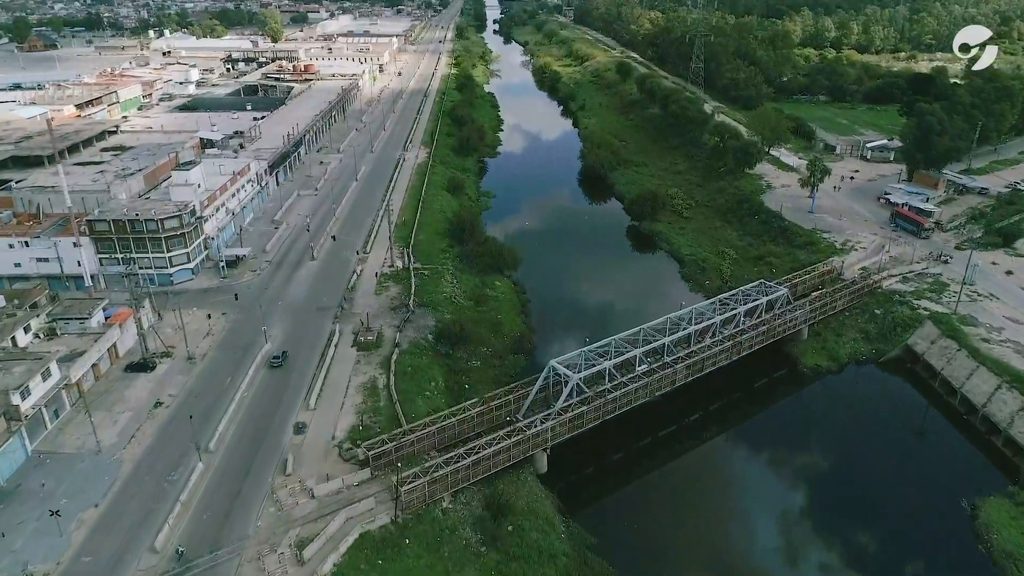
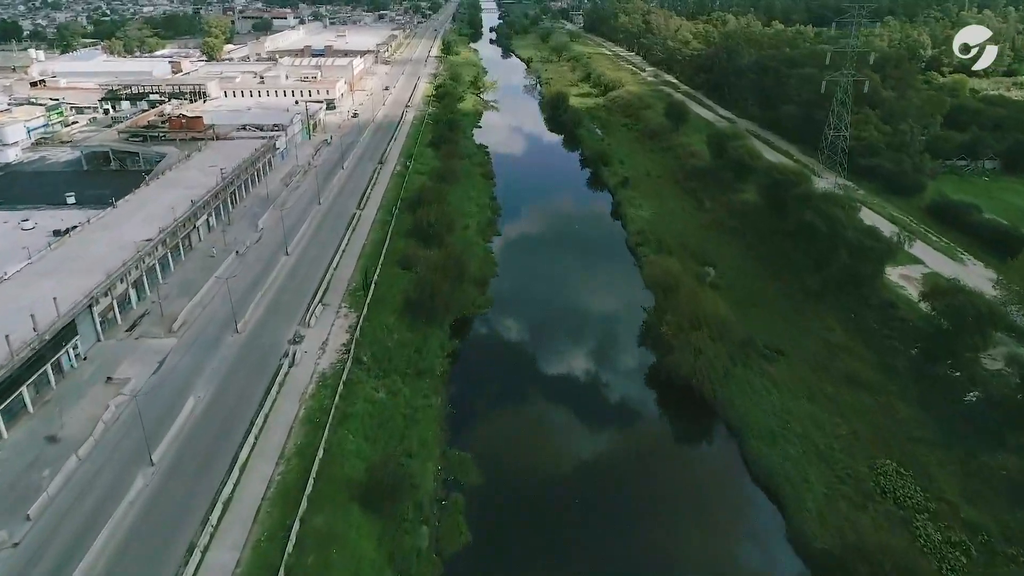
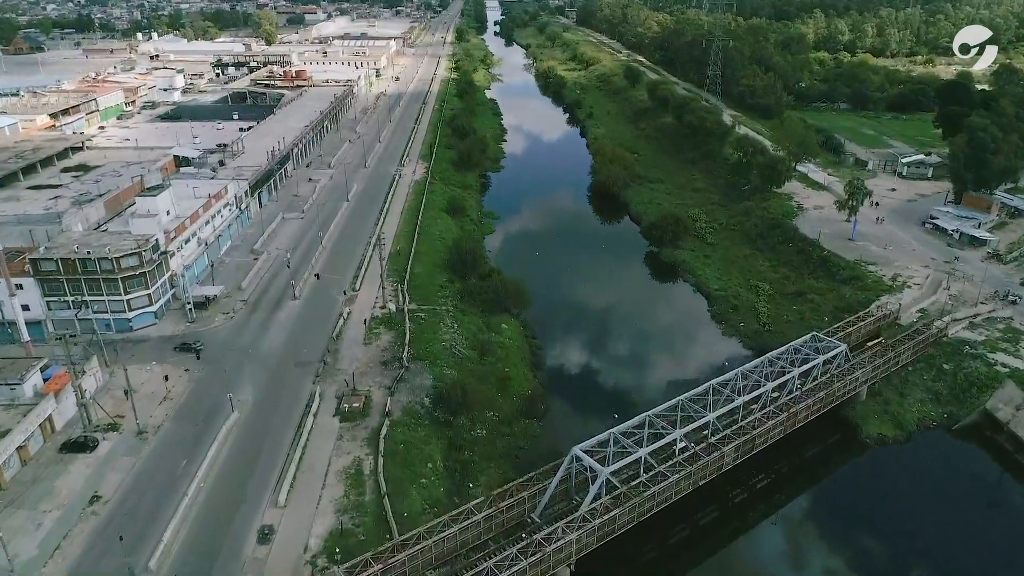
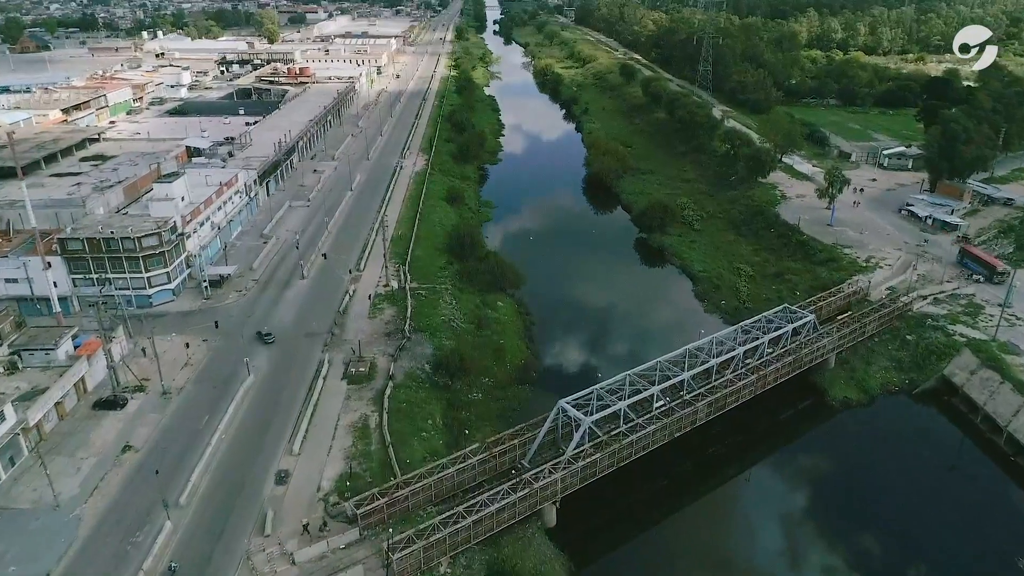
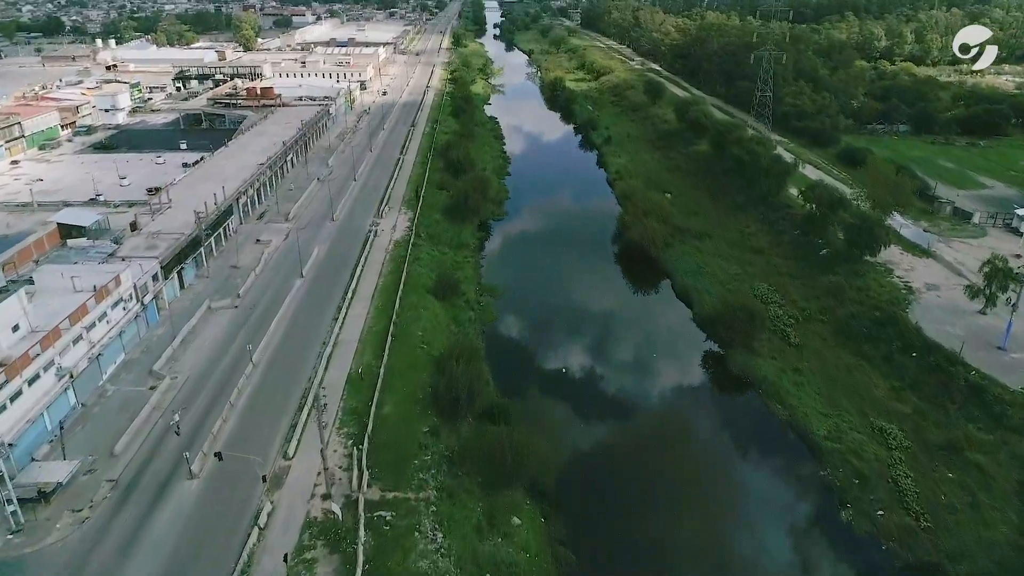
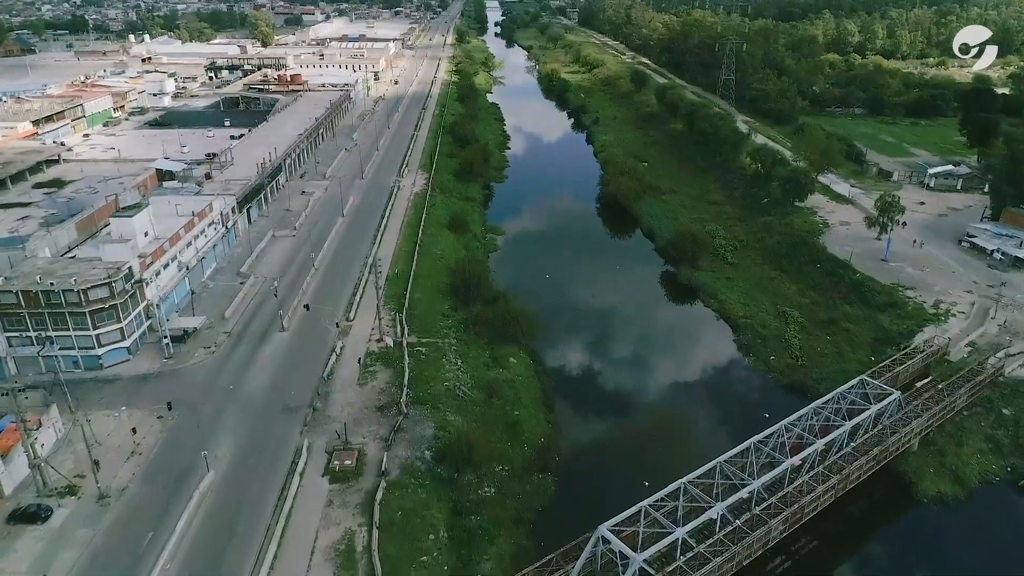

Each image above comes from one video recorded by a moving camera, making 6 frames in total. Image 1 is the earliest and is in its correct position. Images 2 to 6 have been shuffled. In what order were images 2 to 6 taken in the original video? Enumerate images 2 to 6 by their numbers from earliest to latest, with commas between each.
4, 3, 6, 5, 2
